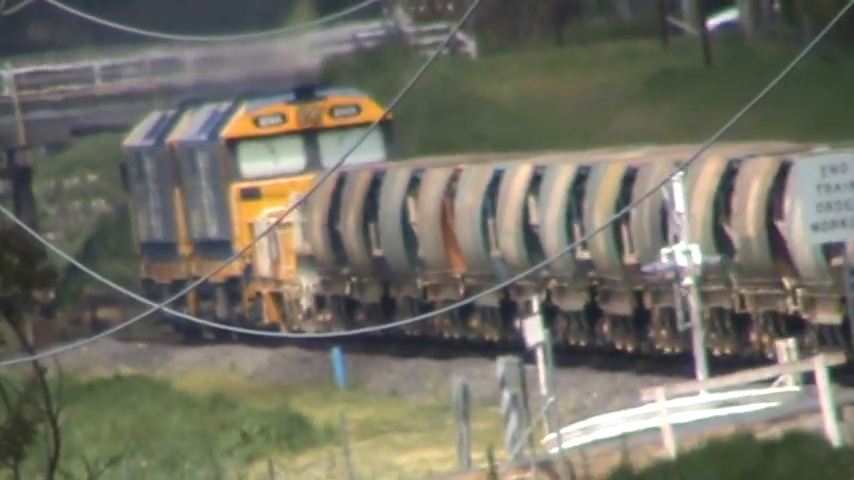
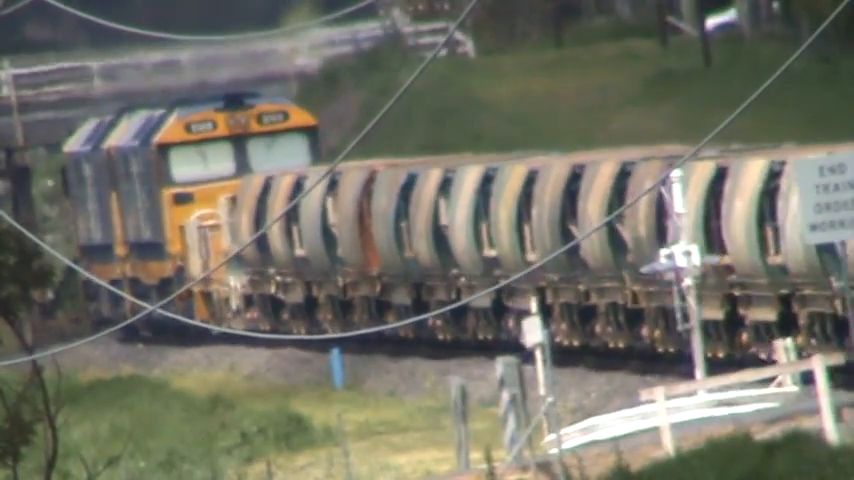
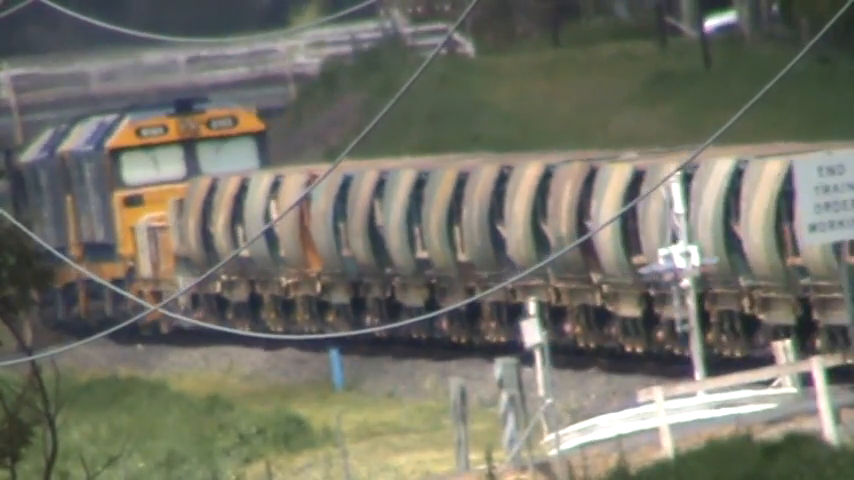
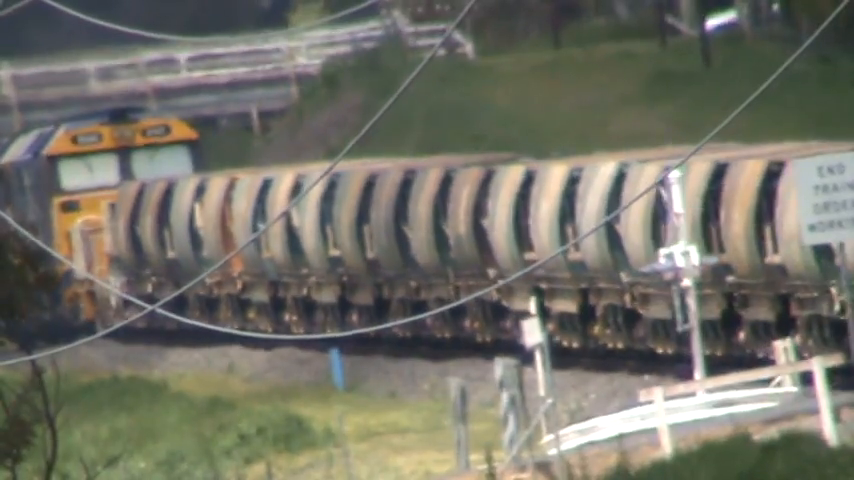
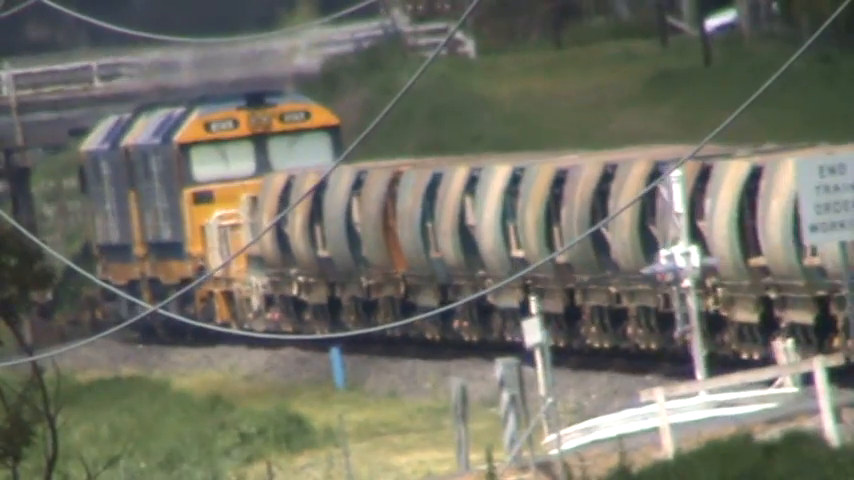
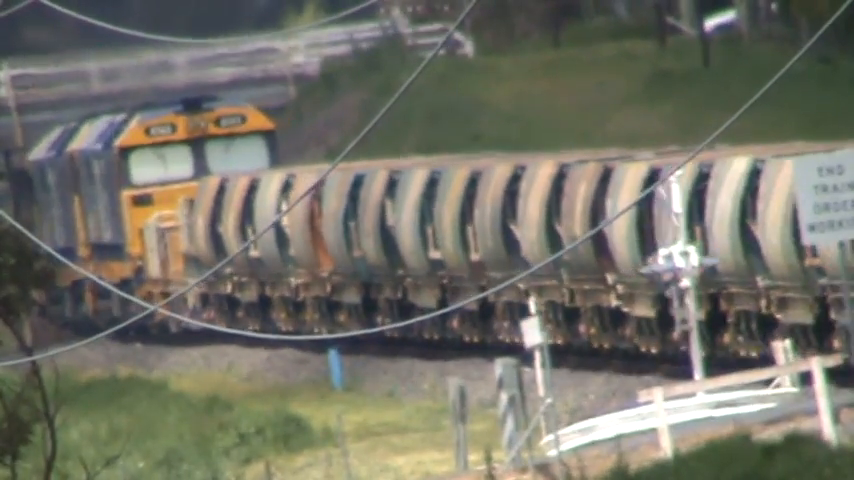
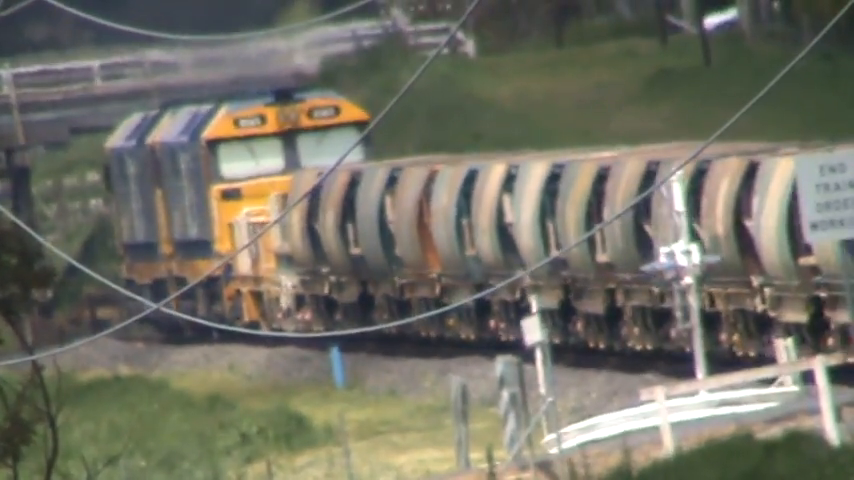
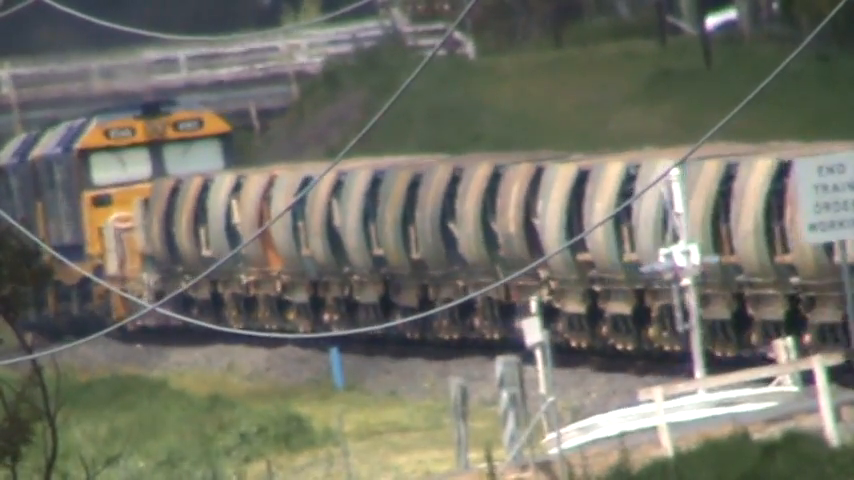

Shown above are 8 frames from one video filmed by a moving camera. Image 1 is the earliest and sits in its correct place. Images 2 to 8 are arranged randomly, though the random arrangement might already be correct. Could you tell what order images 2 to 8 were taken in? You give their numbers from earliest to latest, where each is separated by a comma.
7, 5, 2, 6, 3, 8, 4
